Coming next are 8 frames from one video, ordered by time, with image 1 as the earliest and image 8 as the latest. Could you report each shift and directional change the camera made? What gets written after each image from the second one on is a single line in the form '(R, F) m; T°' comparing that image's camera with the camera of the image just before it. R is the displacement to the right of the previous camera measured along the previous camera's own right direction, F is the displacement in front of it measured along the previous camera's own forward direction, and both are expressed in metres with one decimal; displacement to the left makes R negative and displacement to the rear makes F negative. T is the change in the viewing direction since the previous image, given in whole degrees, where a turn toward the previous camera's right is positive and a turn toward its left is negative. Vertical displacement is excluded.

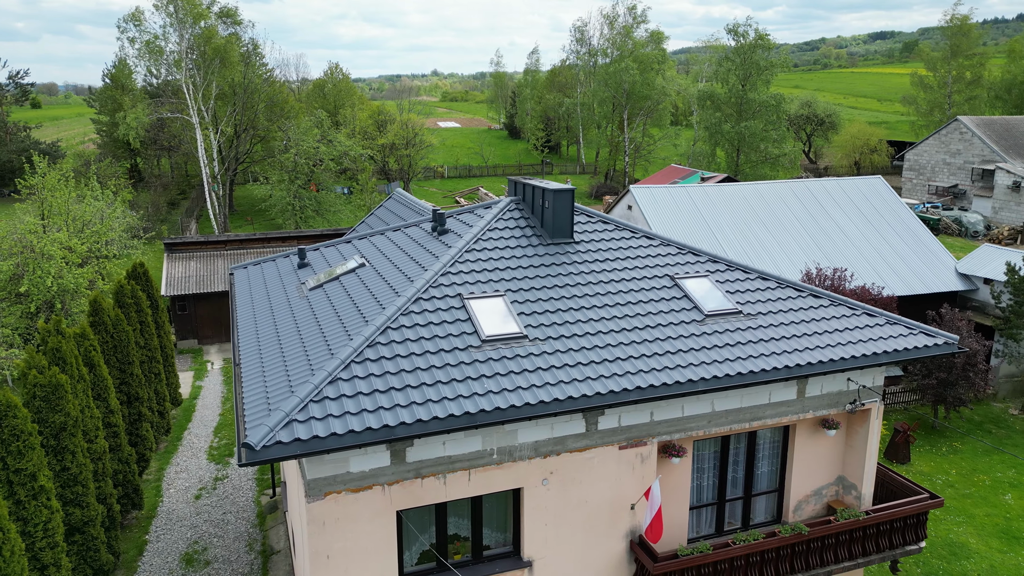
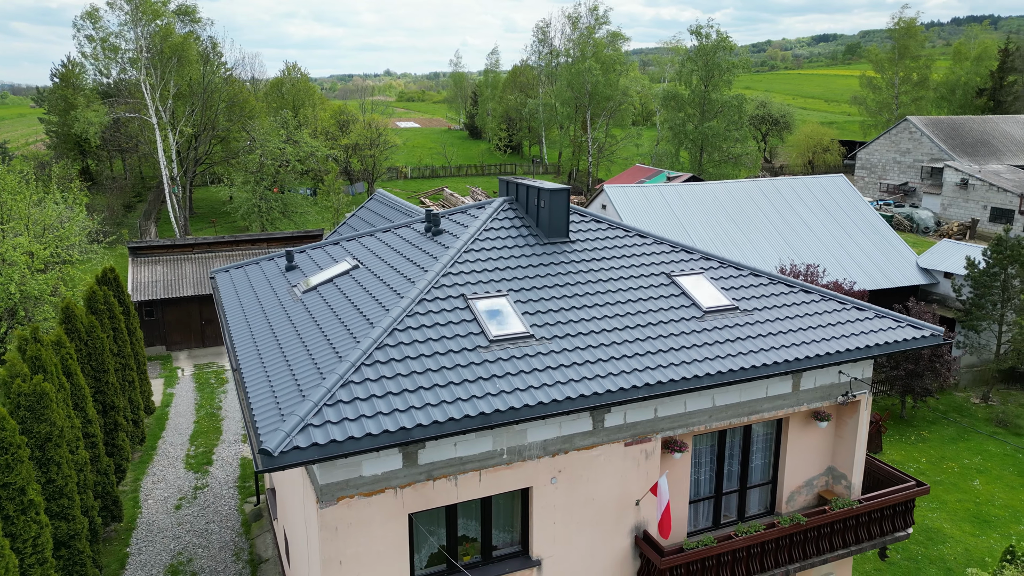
(-0.6, 0.0) m; +3°
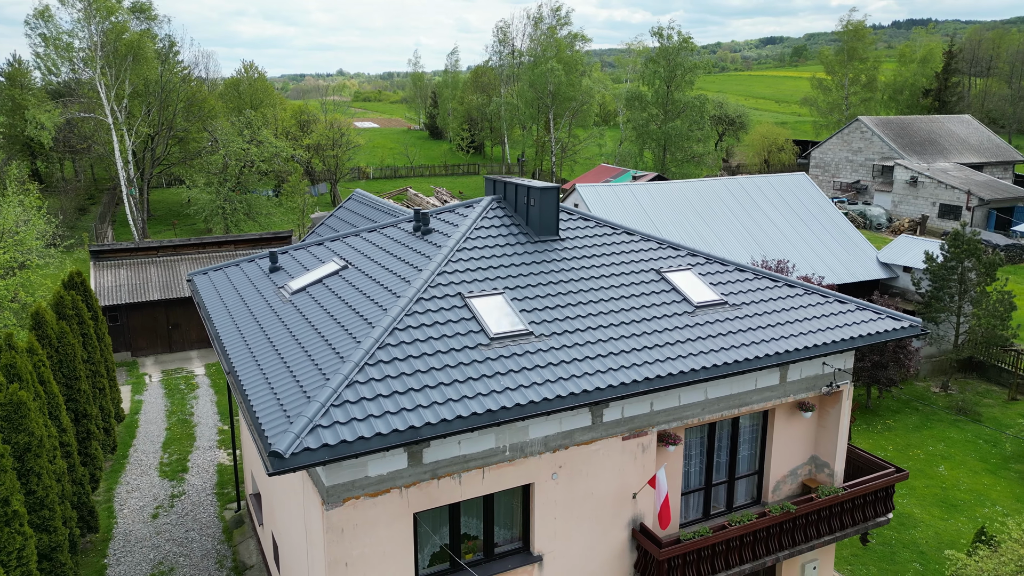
(-0.5, 0.0) m; +3°
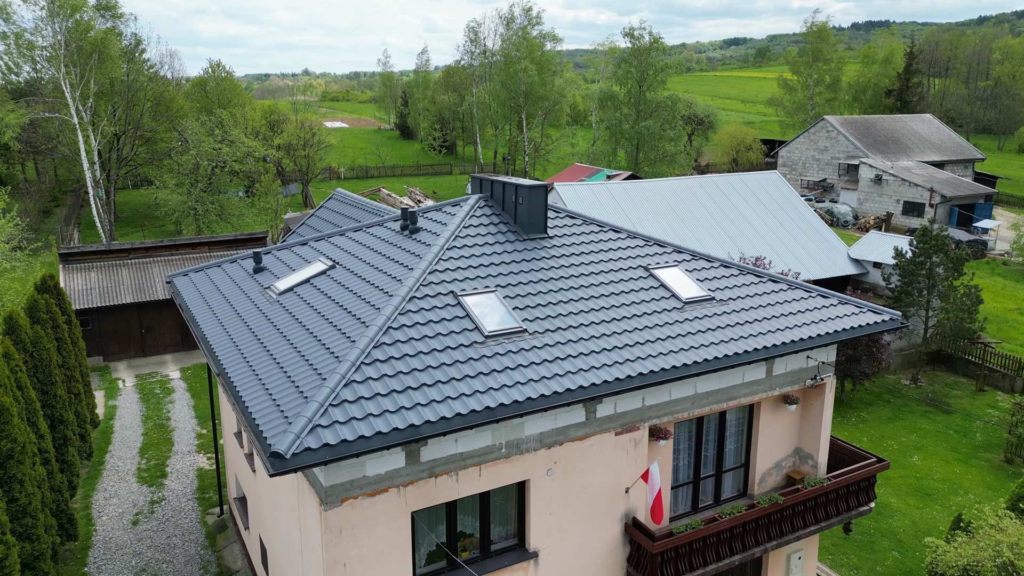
(-0.3, 0.0) m; +2°
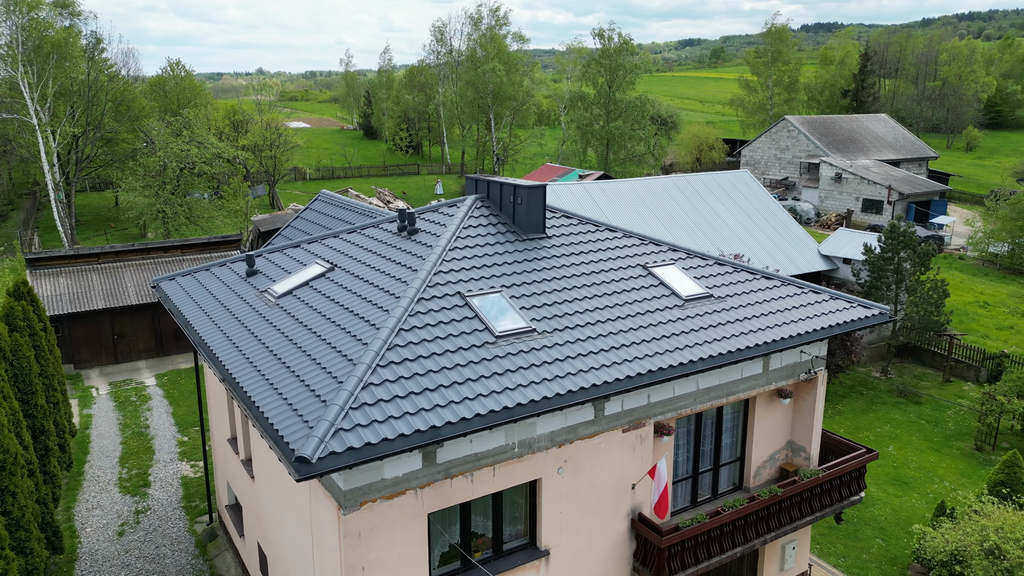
(-0.6, 0.0) m; +3°
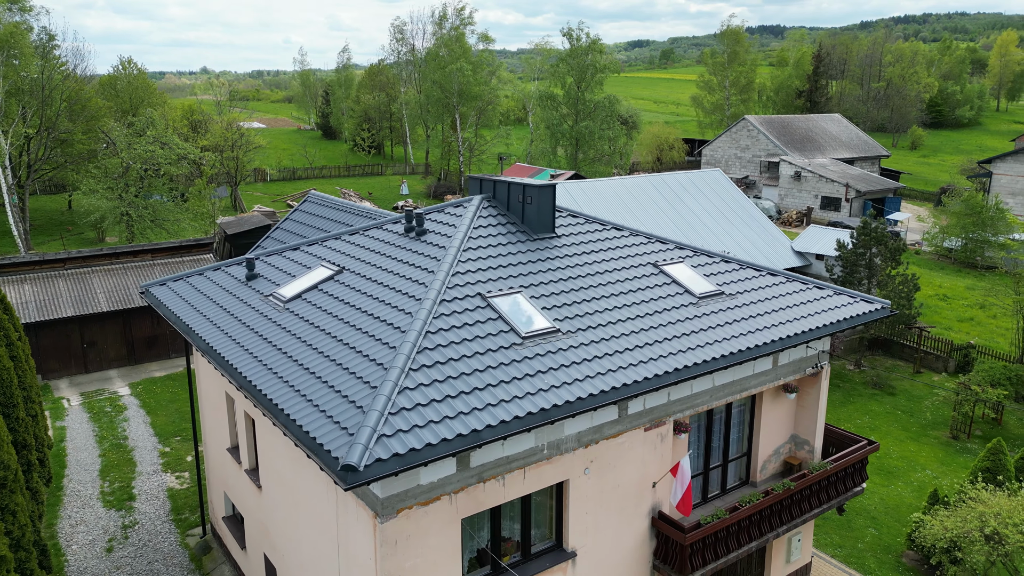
(-0.9, +0.1) m; +3°
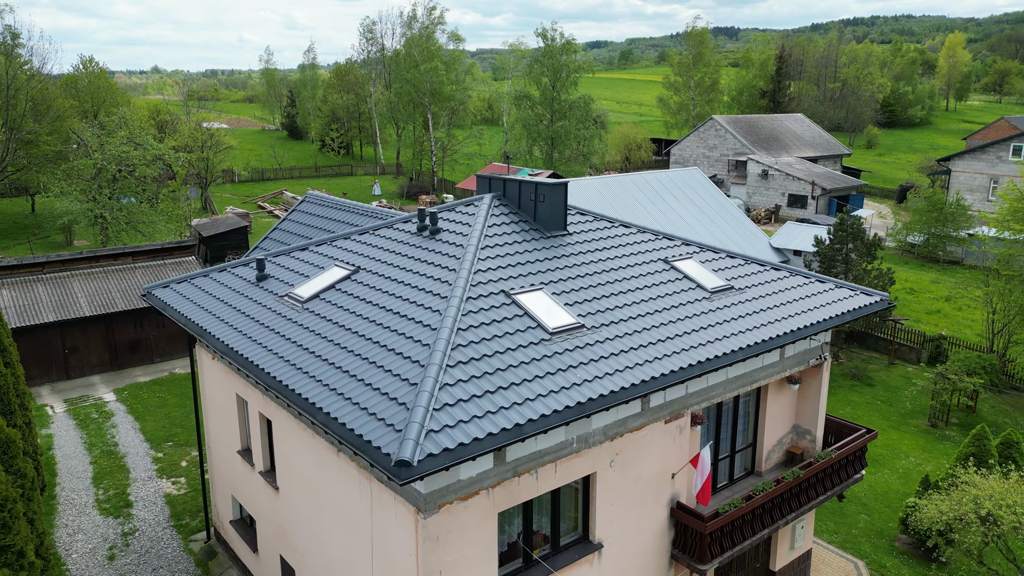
(-0.8, -0.1) m; +3°
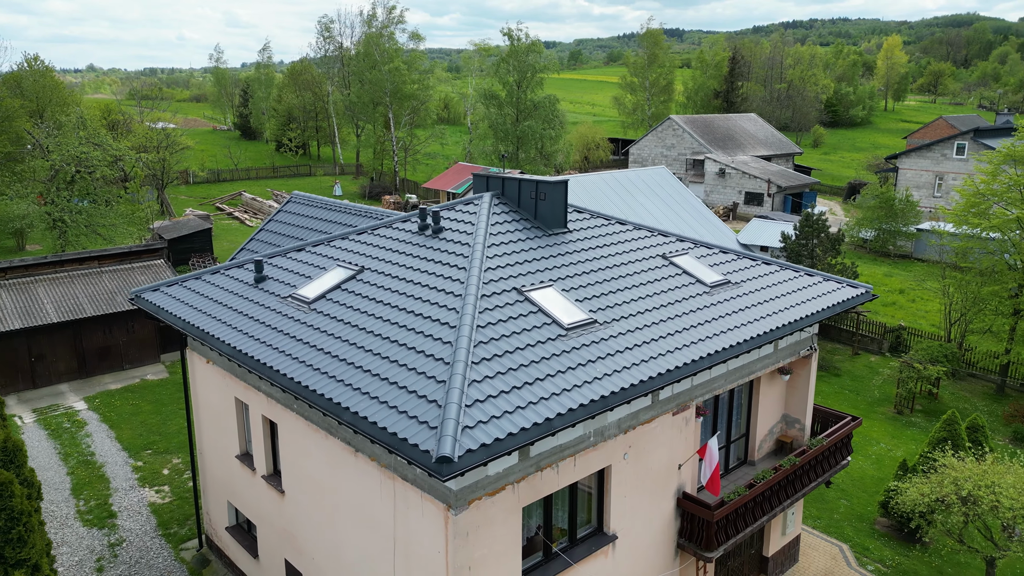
(-0.8, -0.1) m; +3°
